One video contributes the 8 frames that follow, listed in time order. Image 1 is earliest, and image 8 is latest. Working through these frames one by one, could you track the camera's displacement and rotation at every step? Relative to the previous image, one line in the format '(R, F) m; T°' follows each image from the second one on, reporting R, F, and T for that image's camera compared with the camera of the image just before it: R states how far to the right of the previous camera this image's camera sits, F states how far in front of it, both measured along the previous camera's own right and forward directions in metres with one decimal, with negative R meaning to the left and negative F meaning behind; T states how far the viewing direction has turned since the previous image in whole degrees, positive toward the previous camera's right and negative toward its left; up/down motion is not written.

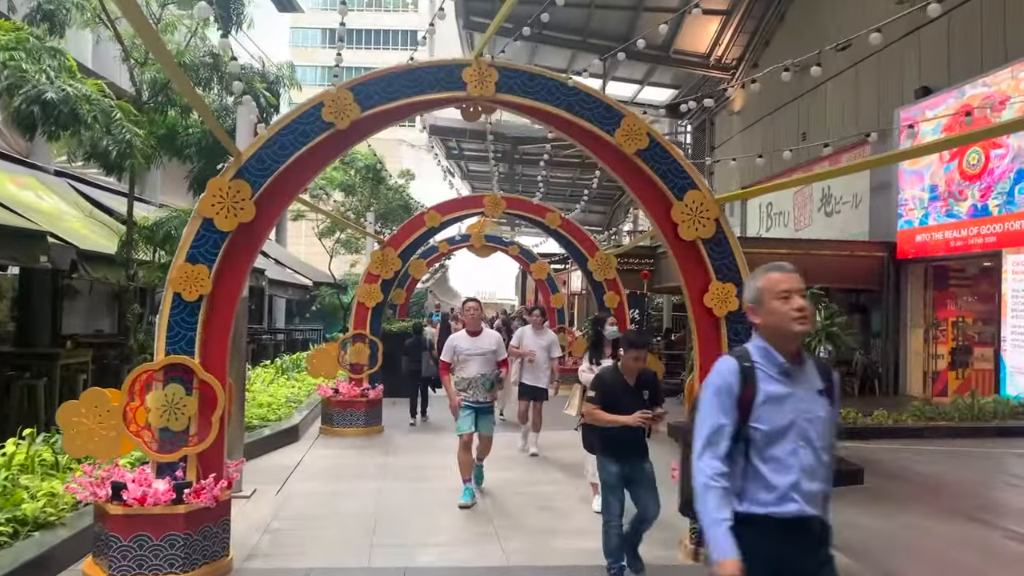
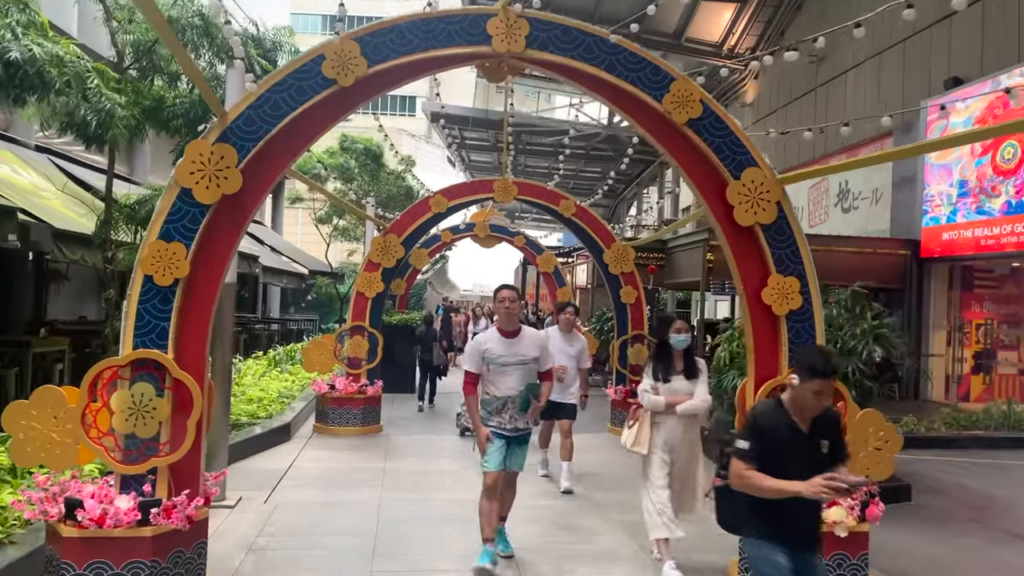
(-0.2, +0.7) m; 0°
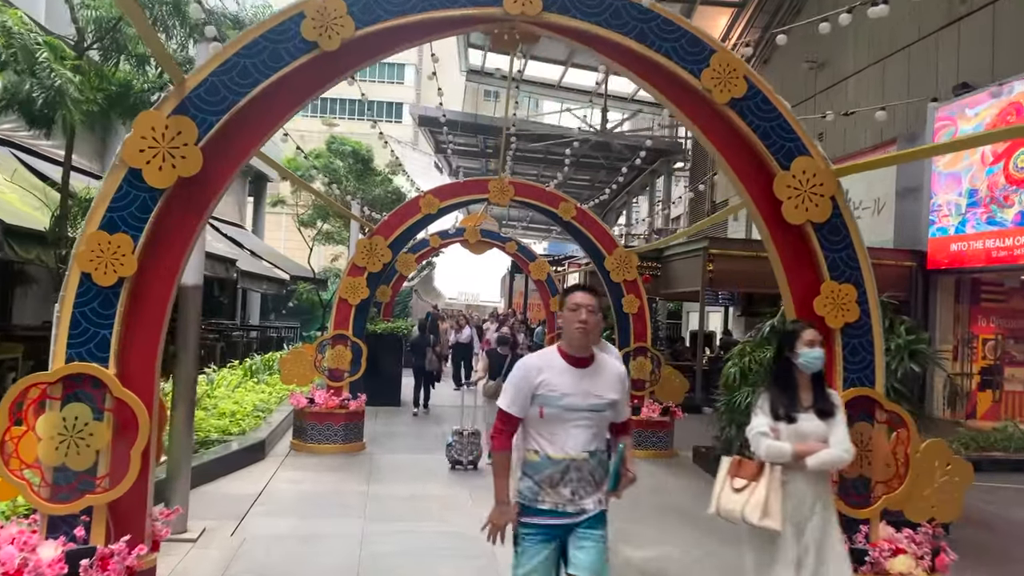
(-0.1, +0.7) m; +1°
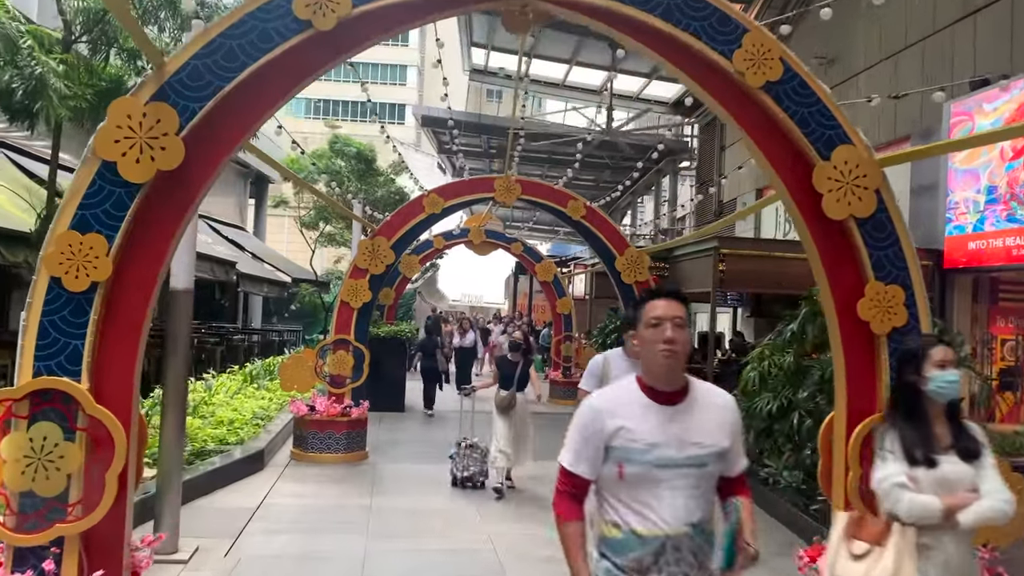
(0.0, +0.3) m; 0°
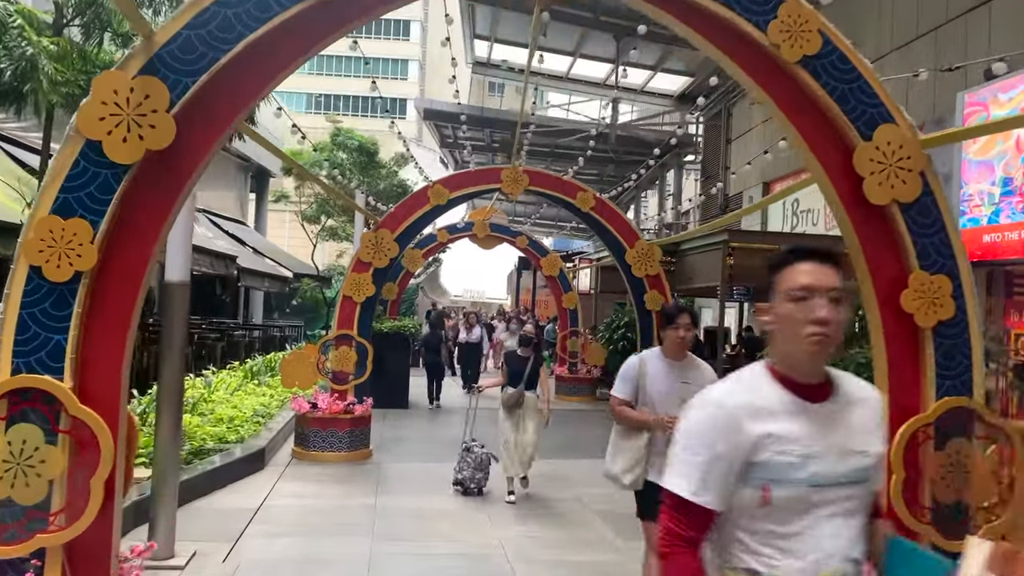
(-0.1, +0.2) m; 0°
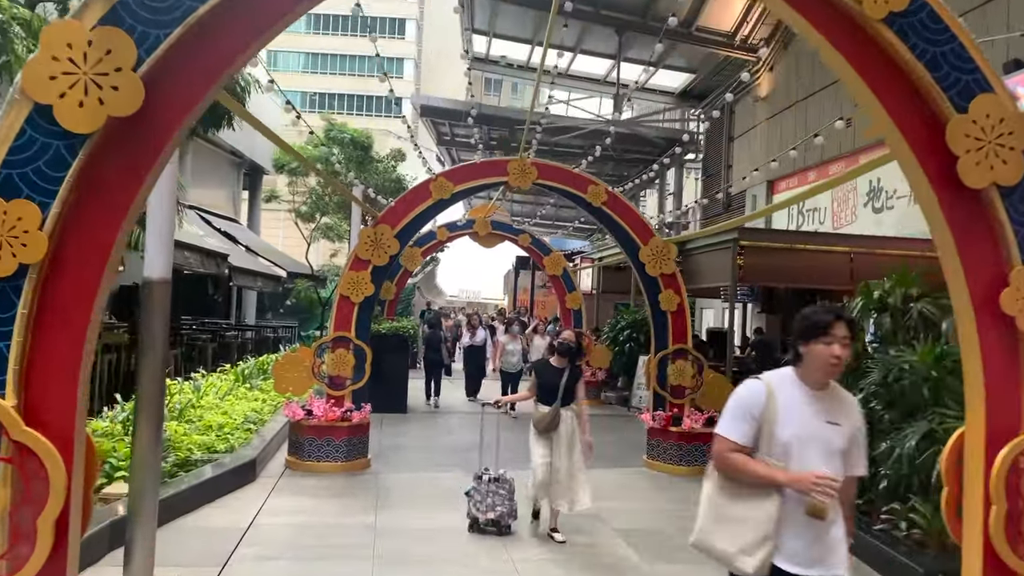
(-0.1, +0.5) m; 0°
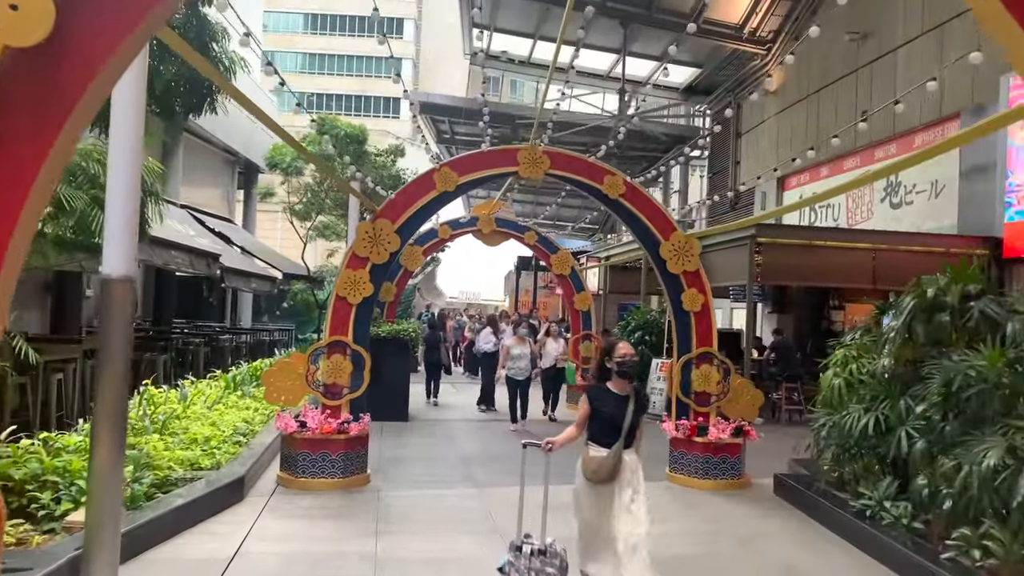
(-0.1, +0.6) m; 0°
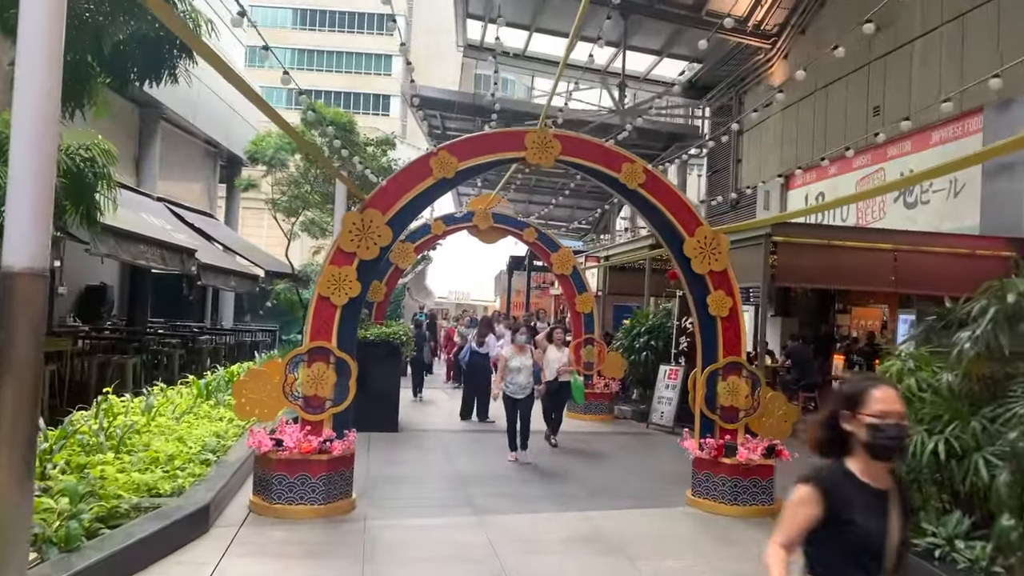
(-0.1, +0.8) m; +1°
